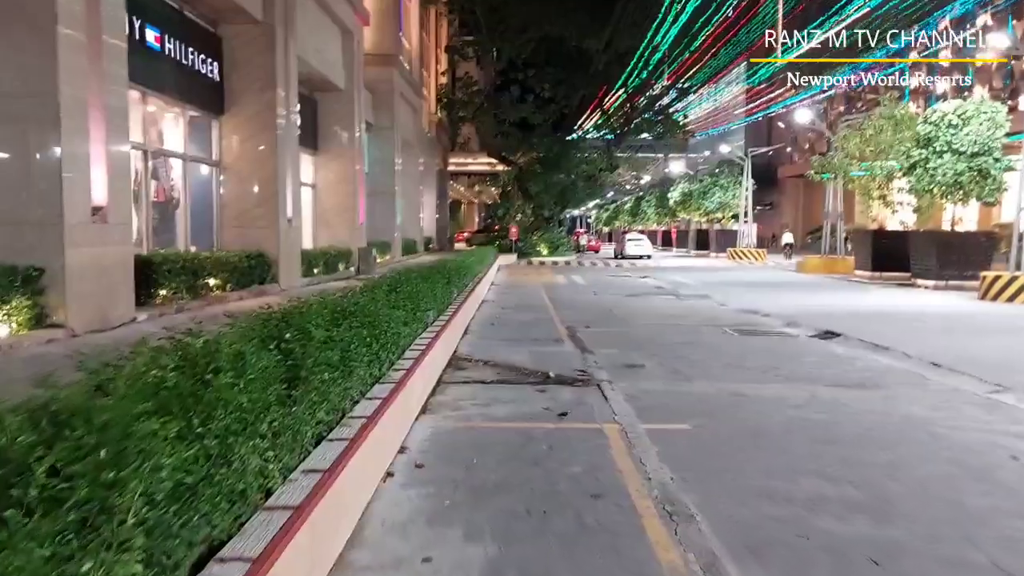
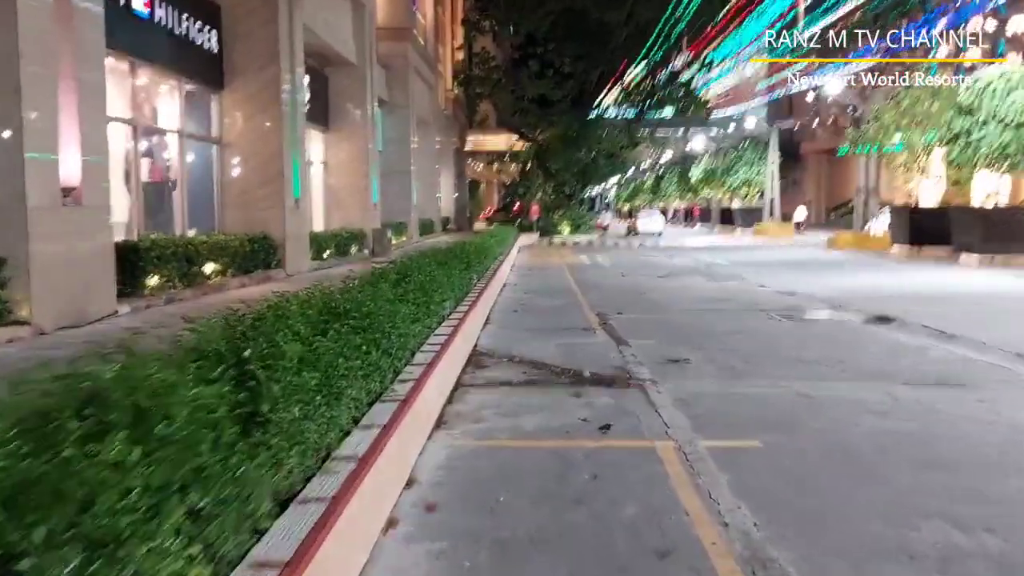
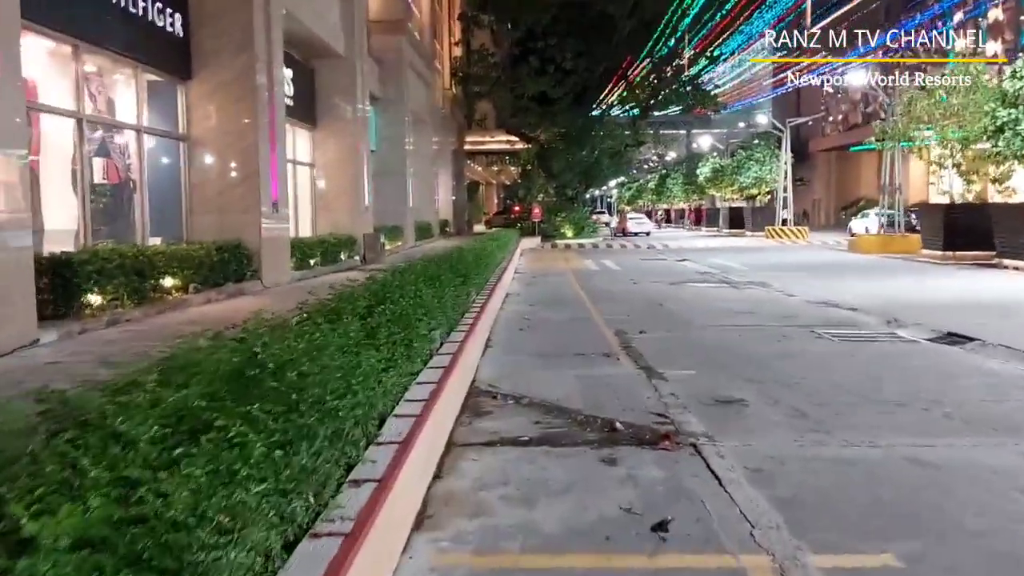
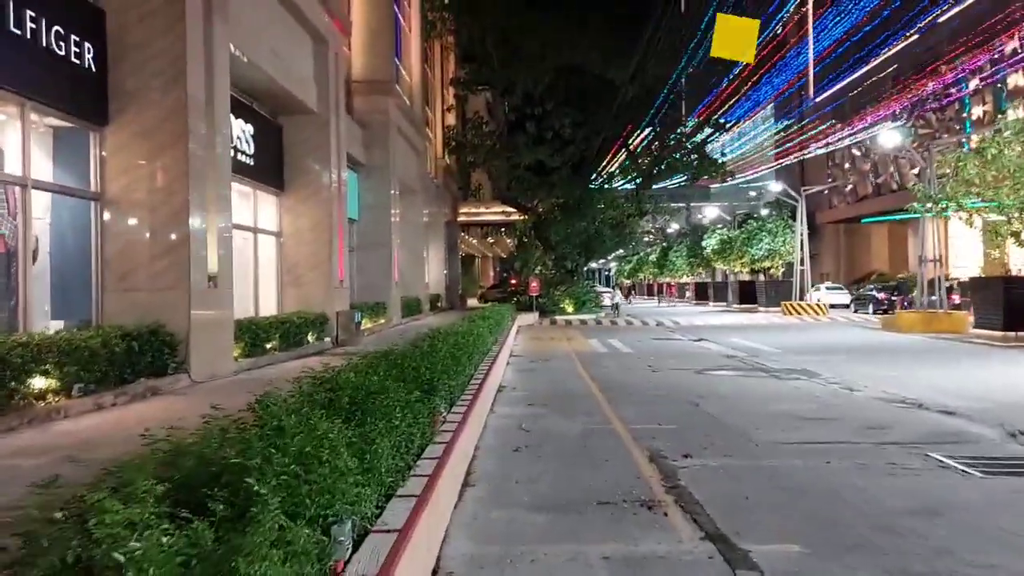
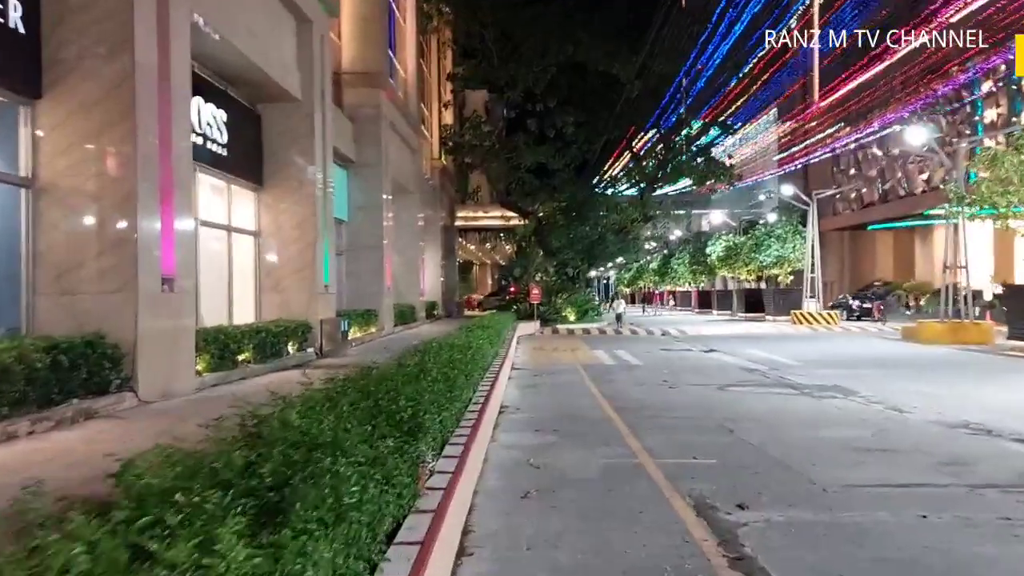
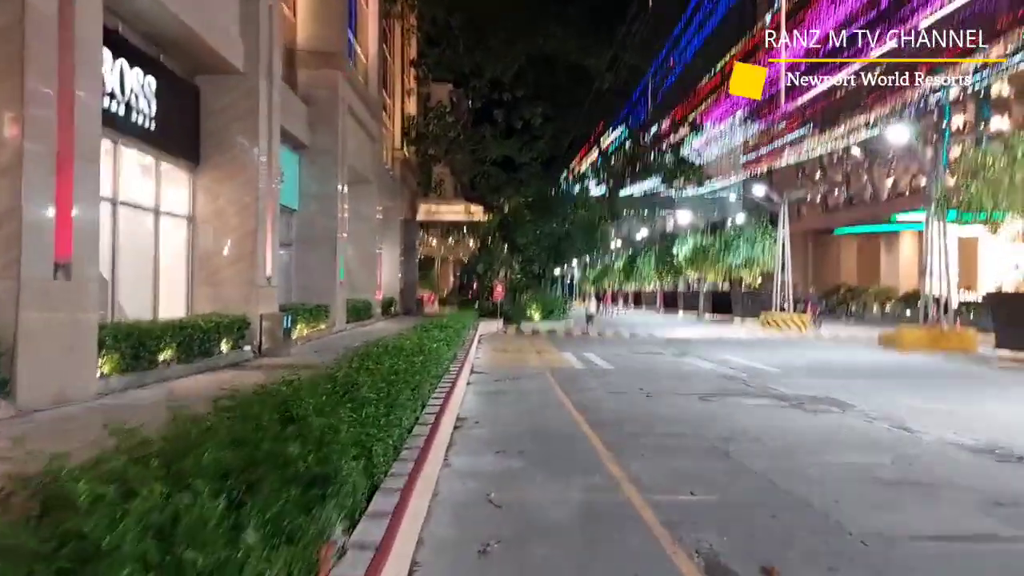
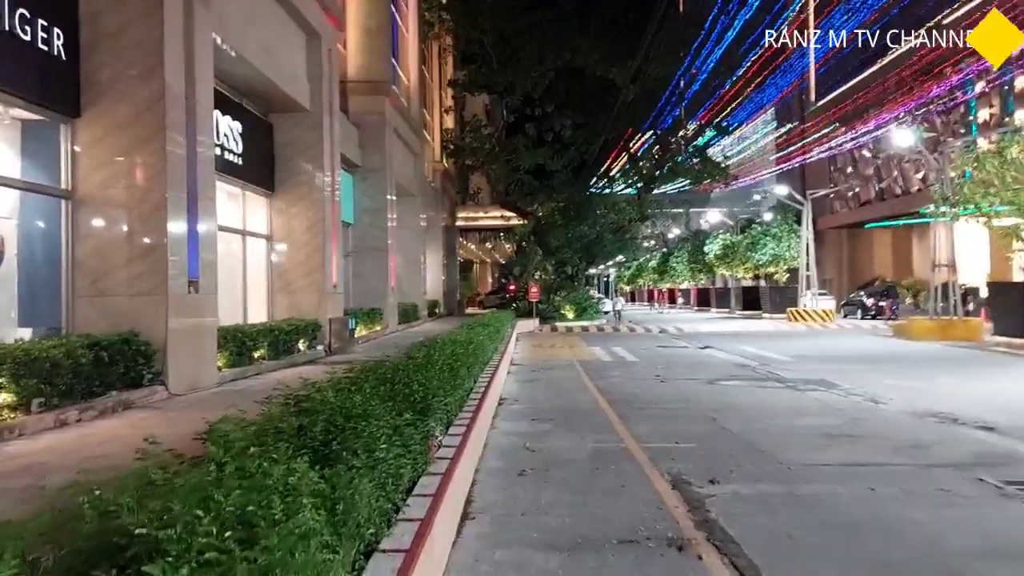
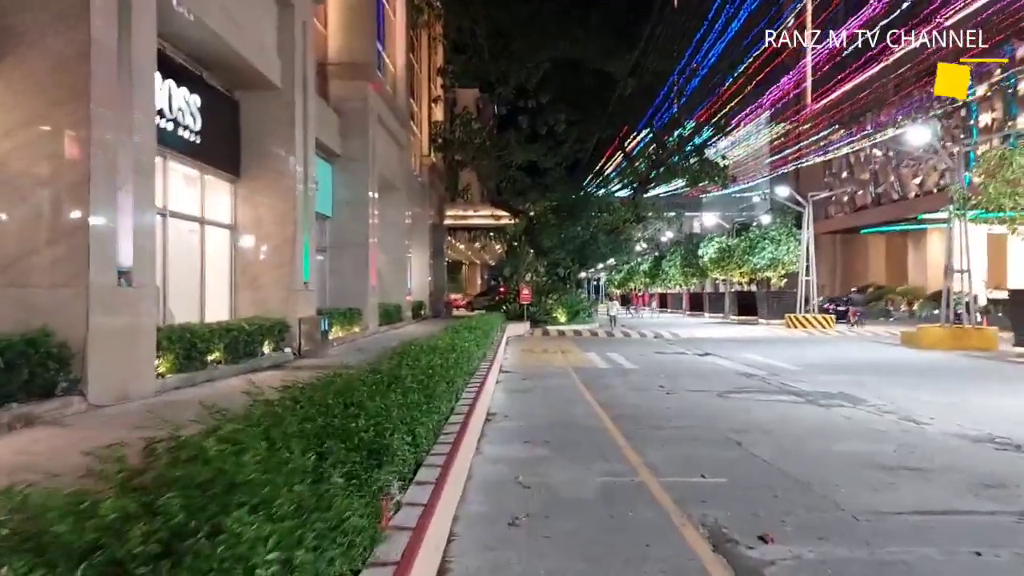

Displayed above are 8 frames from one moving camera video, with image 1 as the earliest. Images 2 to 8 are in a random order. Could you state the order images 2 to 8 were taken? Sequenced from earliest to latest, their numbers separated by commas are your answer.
2, 3, 4, 7, 5, 8, 6
